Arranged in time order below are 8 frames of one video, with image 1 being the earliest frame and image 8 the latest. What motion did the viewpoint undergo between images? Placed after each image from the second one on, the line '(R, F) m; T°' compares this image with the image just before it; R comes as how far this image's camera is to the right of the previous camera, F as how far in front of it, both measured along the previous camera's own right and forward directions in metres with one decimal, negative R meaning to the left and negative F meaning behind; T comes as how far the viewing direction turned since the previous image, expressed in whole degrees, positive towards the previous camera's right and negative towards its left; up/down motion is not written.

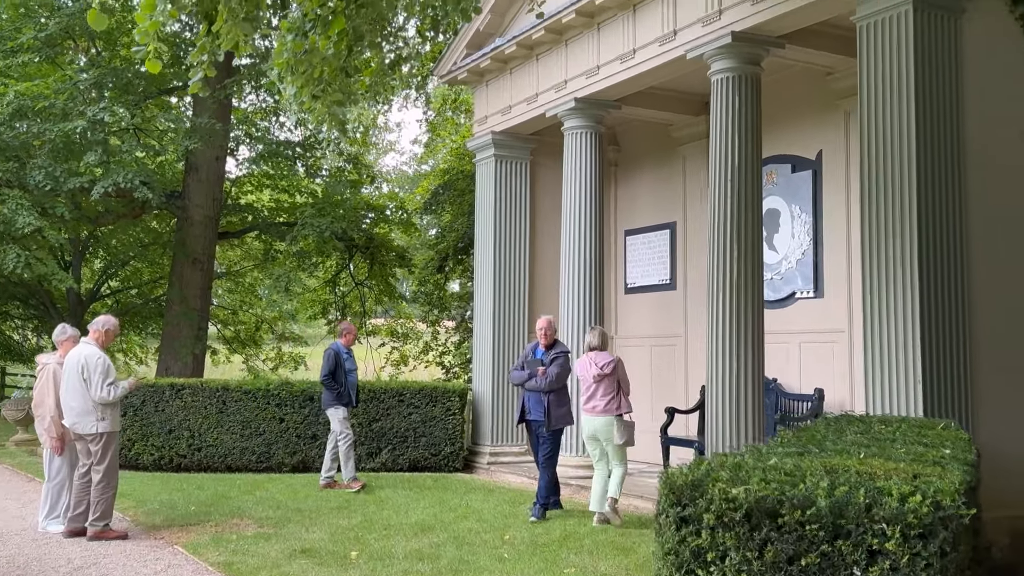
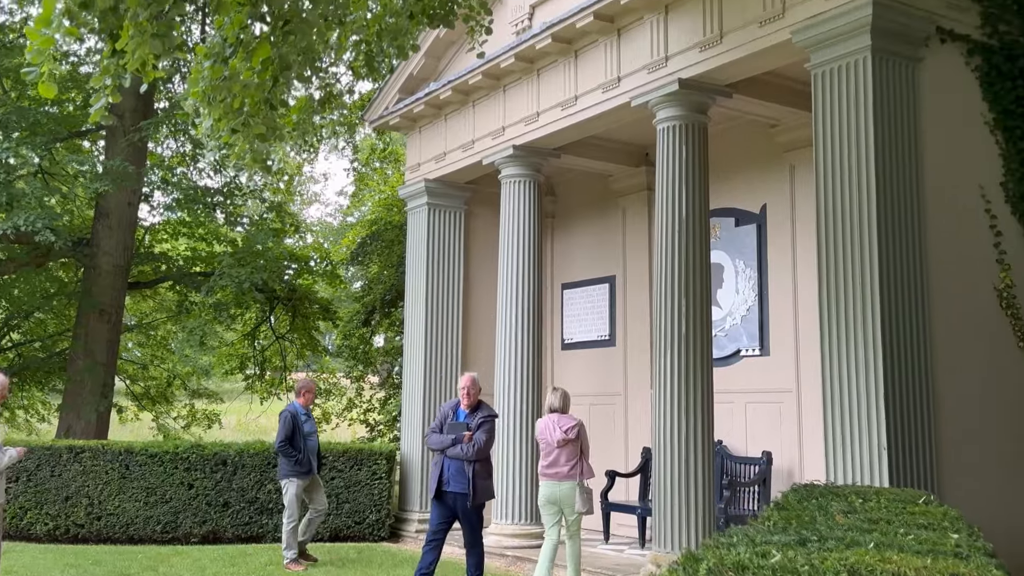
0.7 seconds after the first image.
(-0.1, +0.9) m; +5°
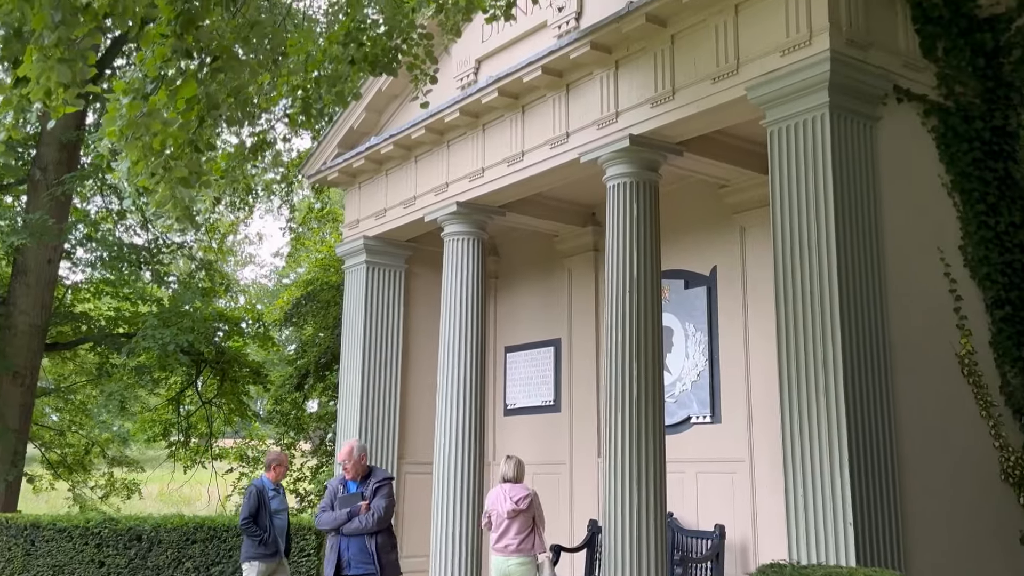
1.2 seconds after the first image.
(-0.1, +0.6) m; +4°
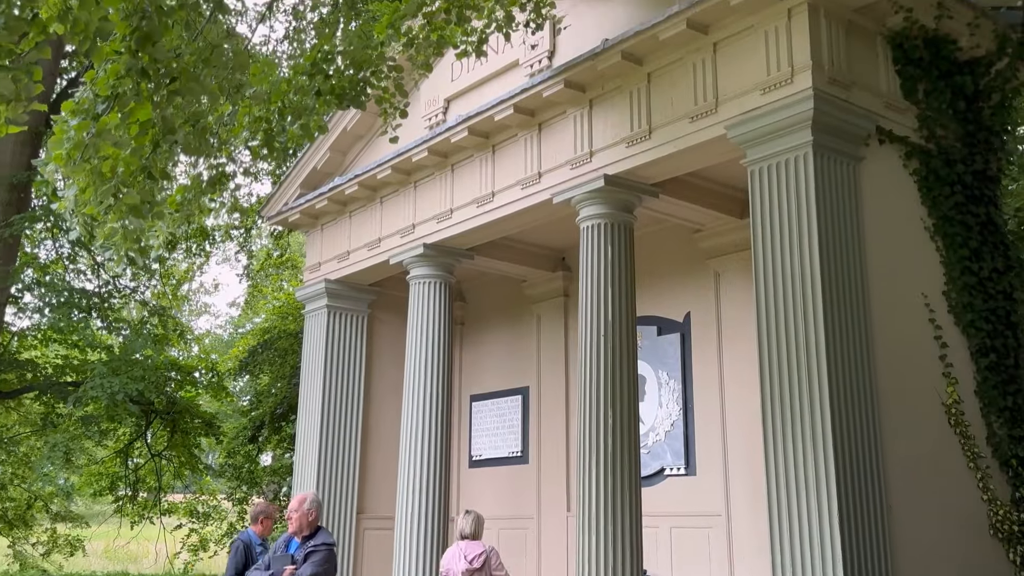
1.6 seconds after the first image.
(-0.1, +0.5) m; +2°
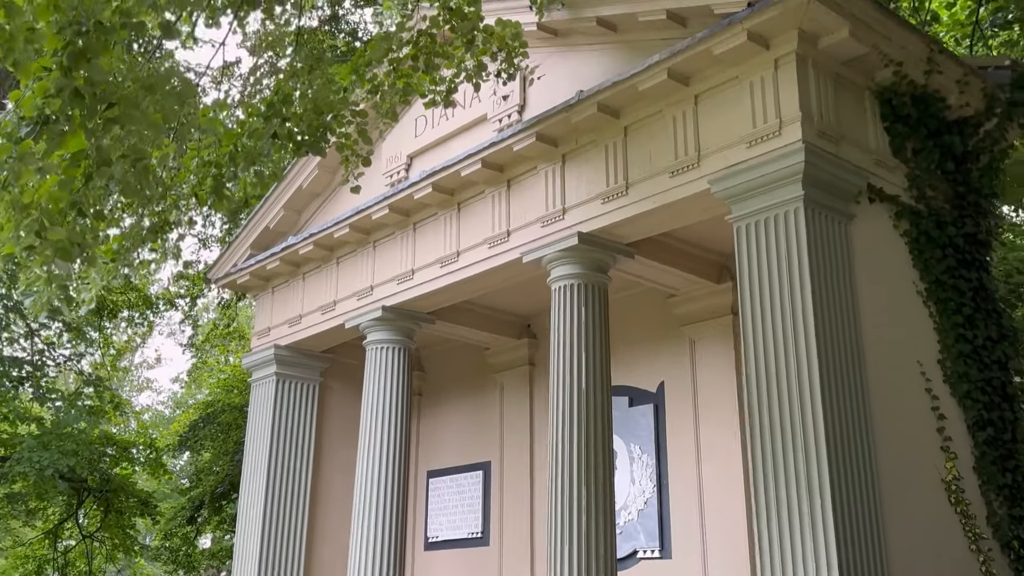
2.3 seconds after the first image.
(-0.2, +0.8) m; +3°
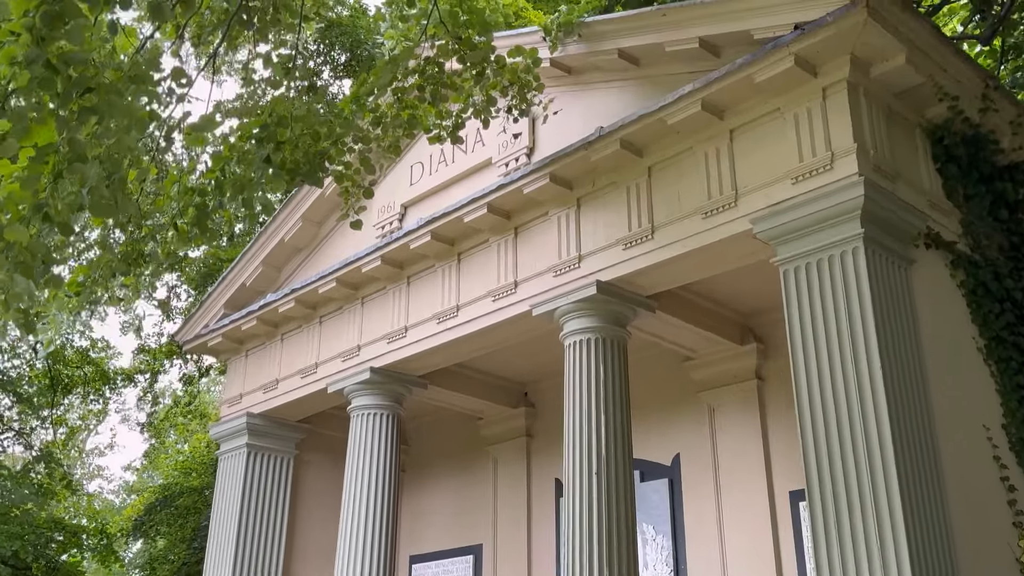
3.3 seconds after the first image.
(-0.4, +1.1) m; +2°
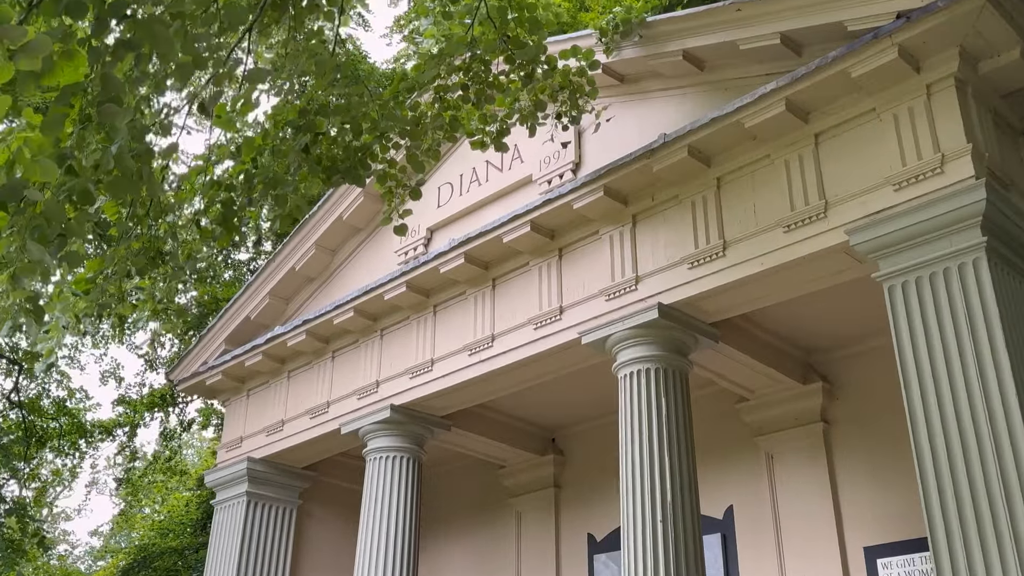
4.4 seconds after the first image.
(-0.6, +1.0) m; +1°
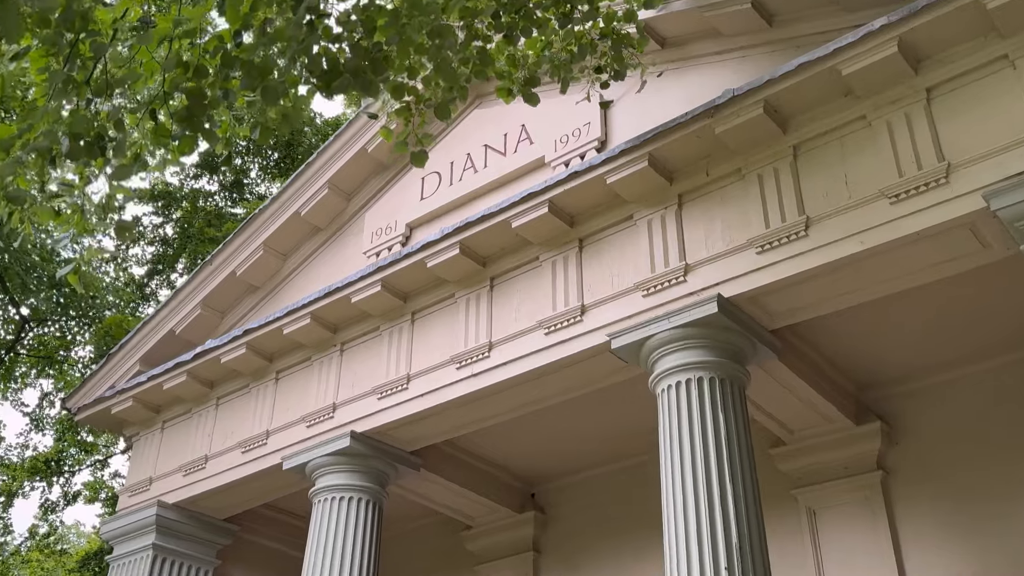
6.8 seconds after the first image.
(-0.8, +1.9) m; +5°
